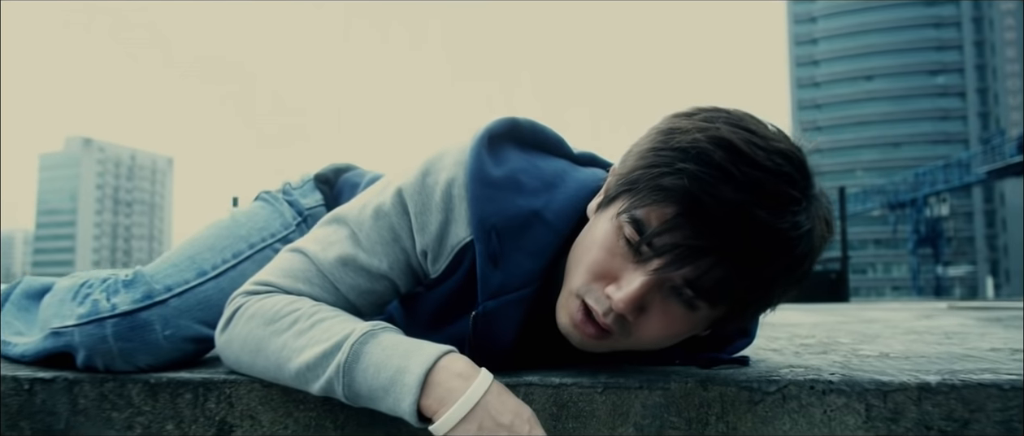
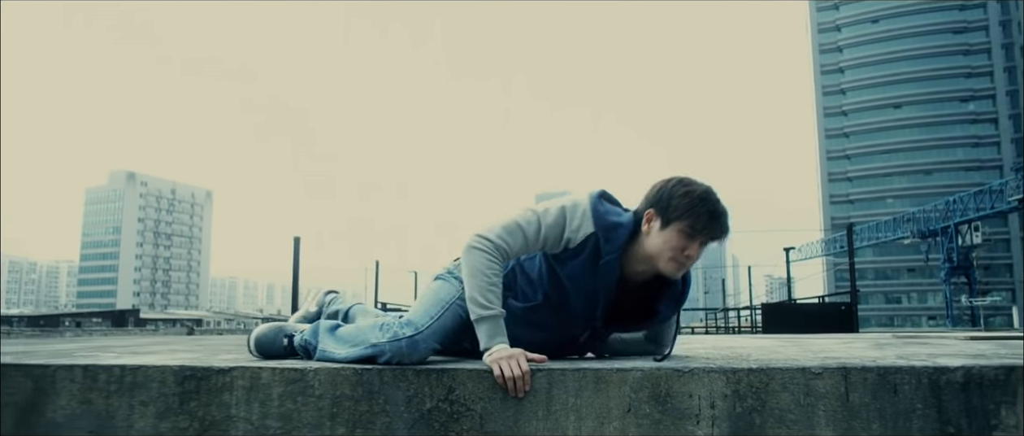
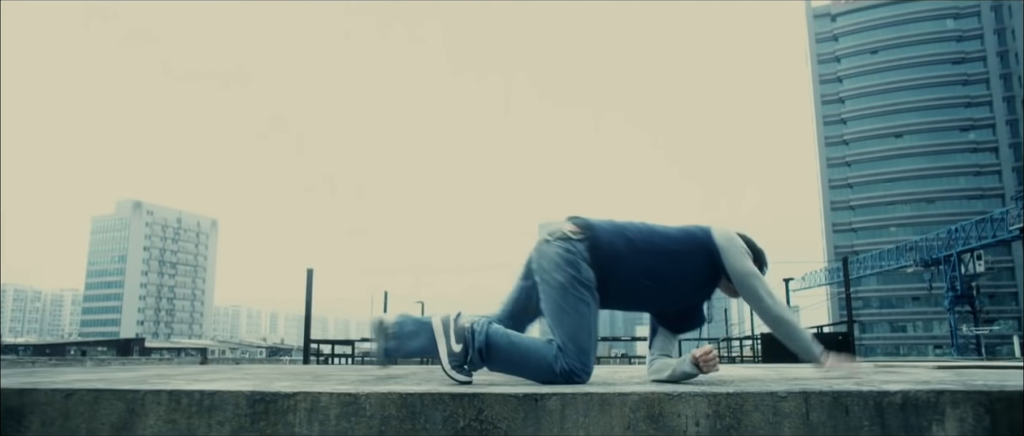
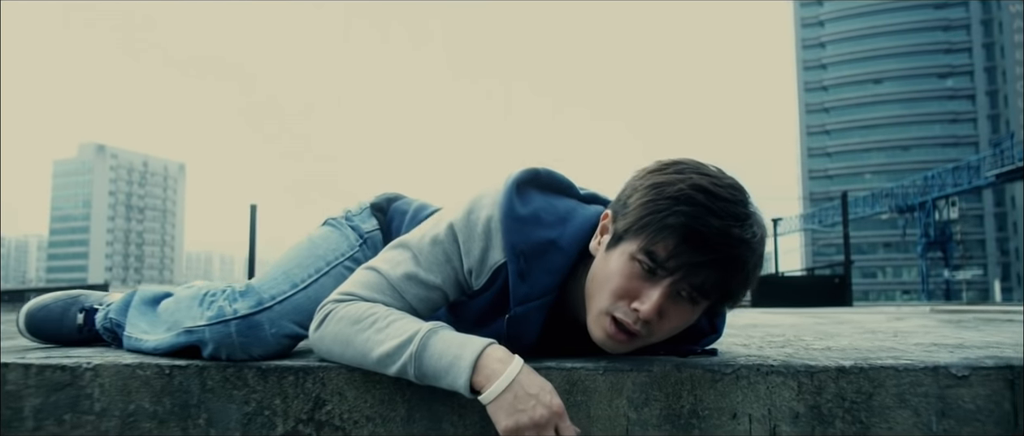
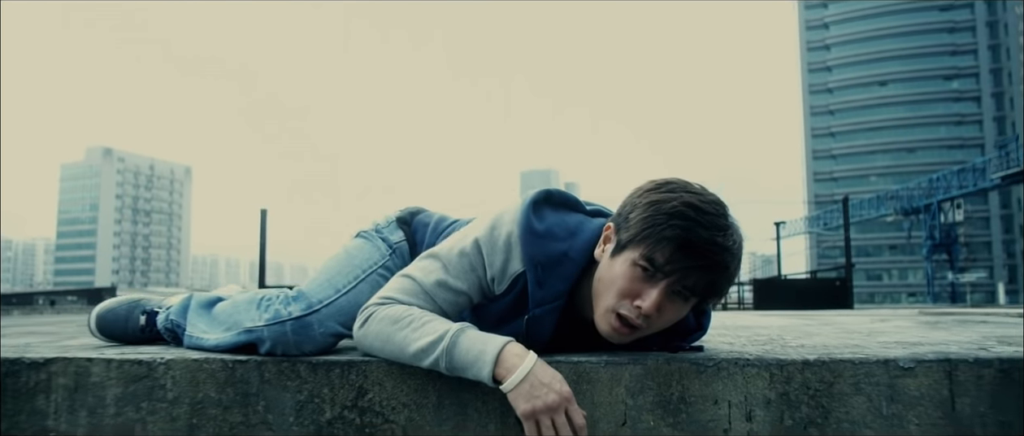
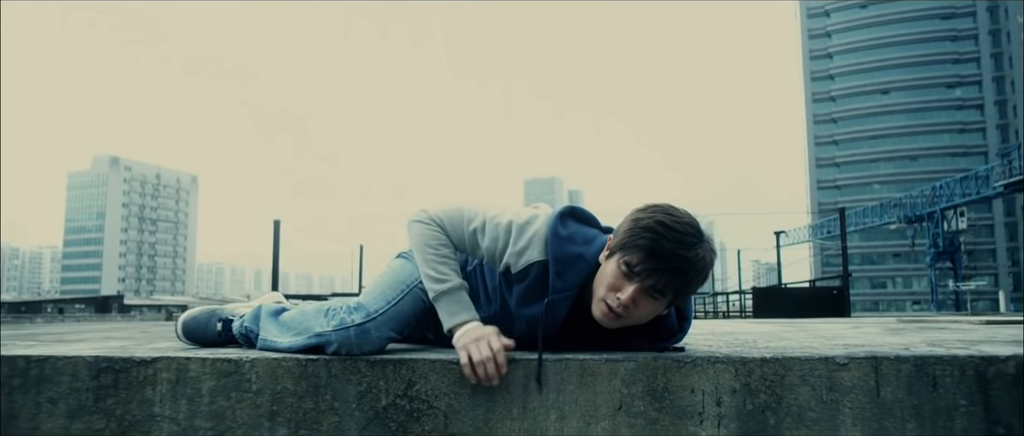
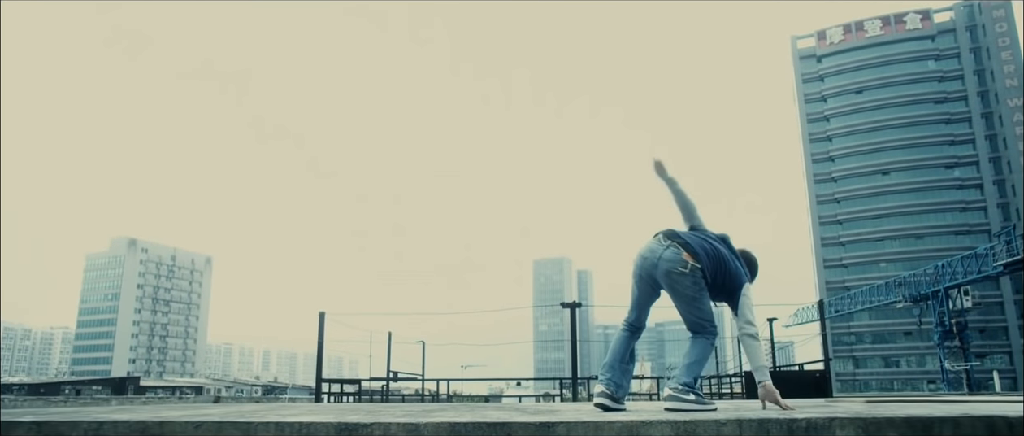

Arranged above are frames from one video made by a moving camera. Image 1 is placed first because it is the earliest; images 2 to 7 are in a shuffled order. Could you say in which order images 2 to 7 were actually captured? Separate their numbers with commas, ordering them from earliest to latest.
4, 5, 6, 2, 3, 7
